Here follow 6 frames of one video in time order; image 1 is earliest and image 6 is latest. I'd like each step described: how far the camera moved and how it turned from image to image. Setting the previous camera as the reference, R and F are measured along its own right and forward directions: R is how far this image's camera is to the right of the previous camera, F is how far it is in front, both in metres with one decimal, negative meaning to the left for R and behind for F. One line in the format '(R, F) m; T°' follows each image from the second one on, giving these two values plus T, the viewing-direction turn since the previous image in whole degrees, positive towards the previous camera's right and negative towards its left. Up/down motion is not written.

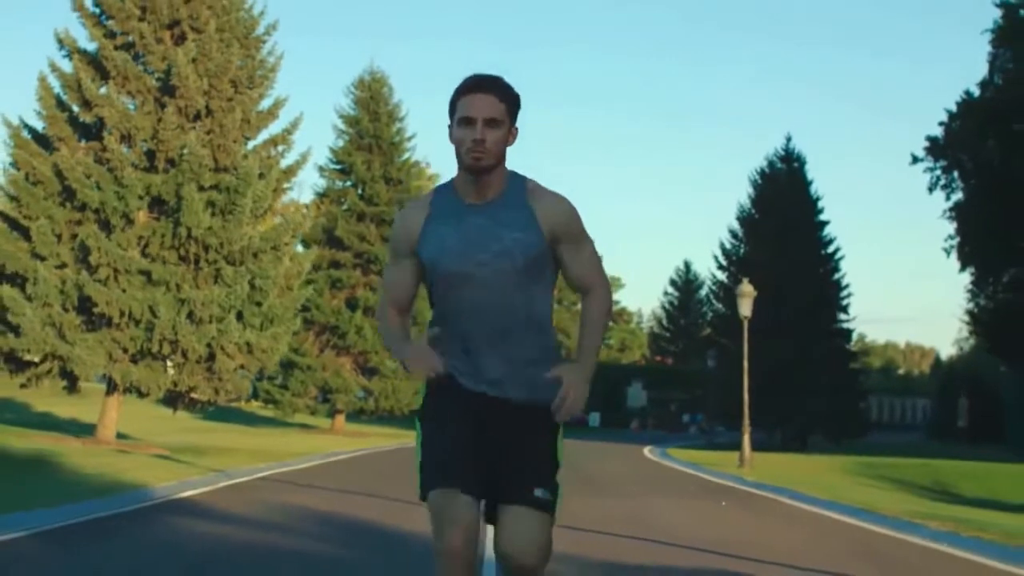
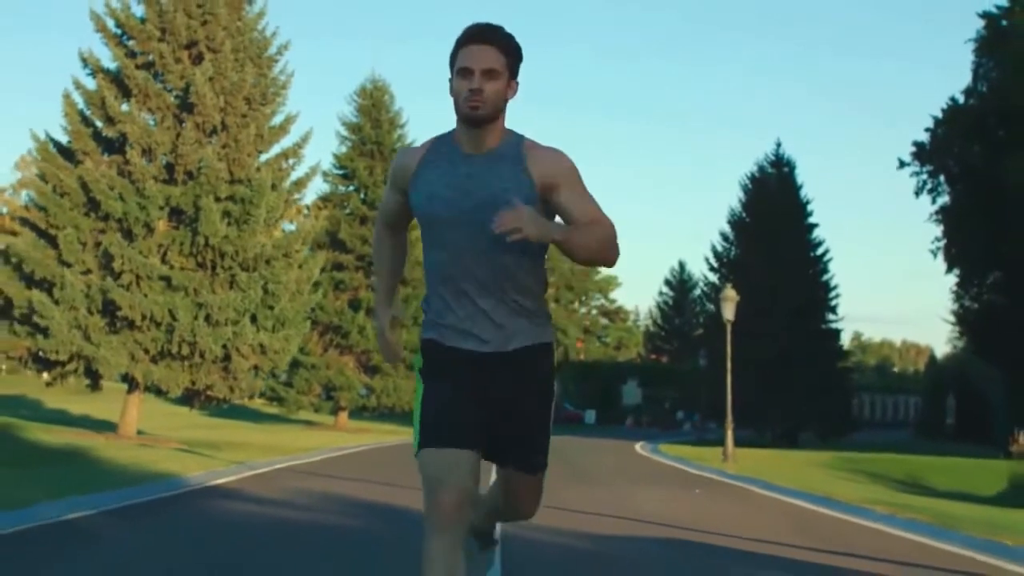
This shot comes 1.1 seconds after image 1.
(0.0, -2.0) m; 0°
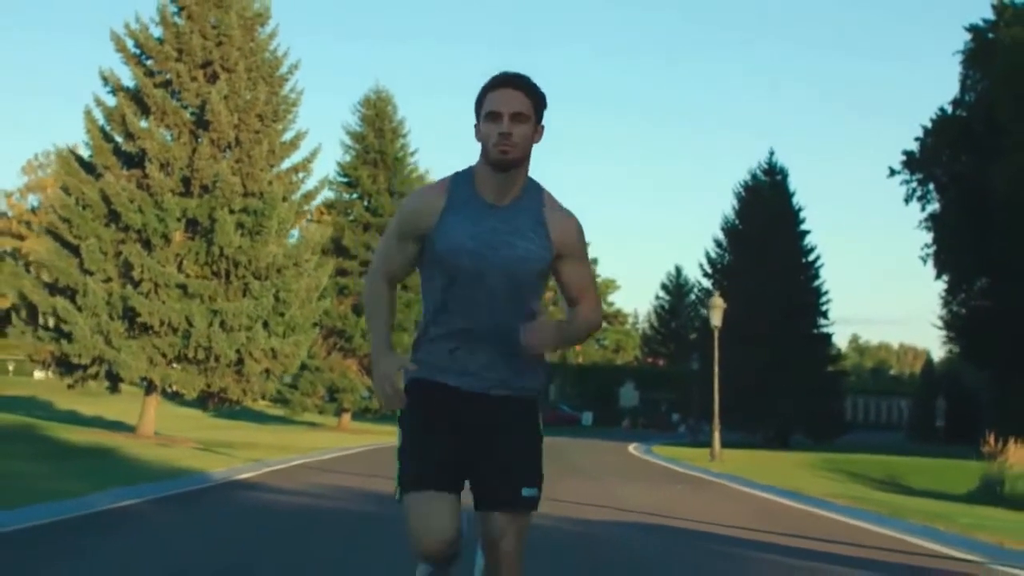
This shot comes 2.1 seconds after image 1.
(0.0, -1.8) m; 0°
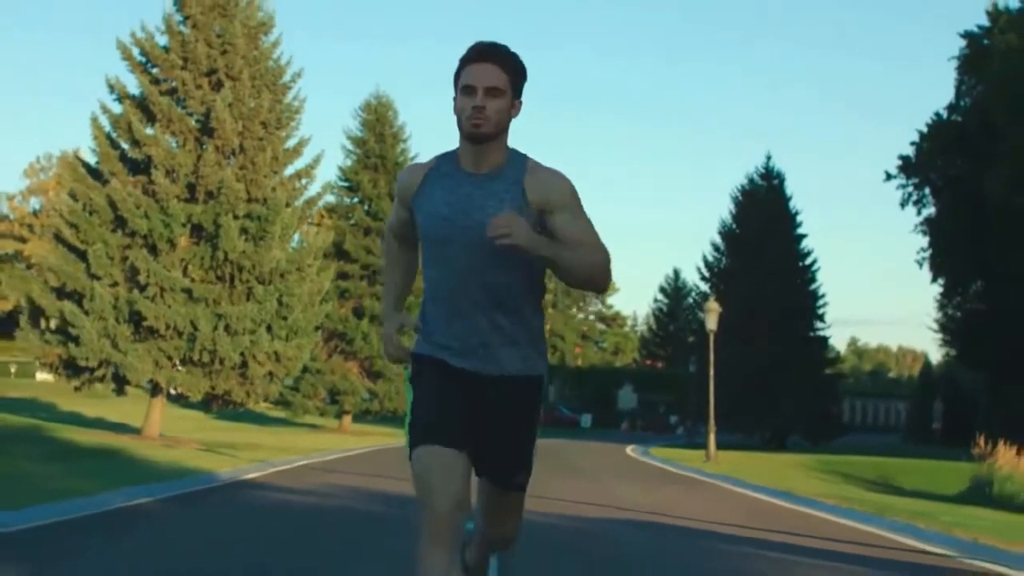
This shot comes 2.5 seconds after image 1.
(0.0, -0.6) m; 0°
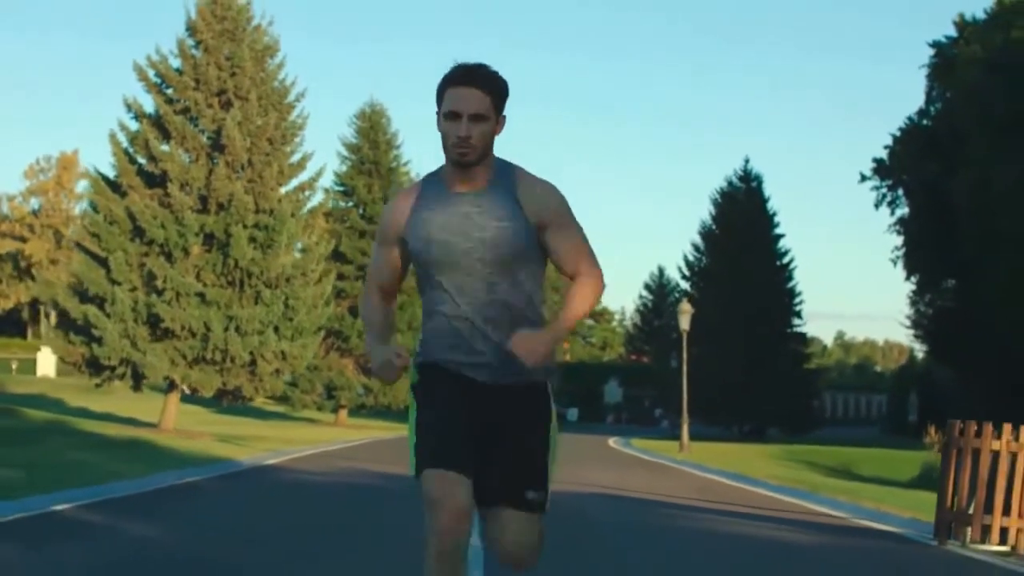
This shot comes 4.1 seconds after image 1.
(0.0, -2.9) m; 0°
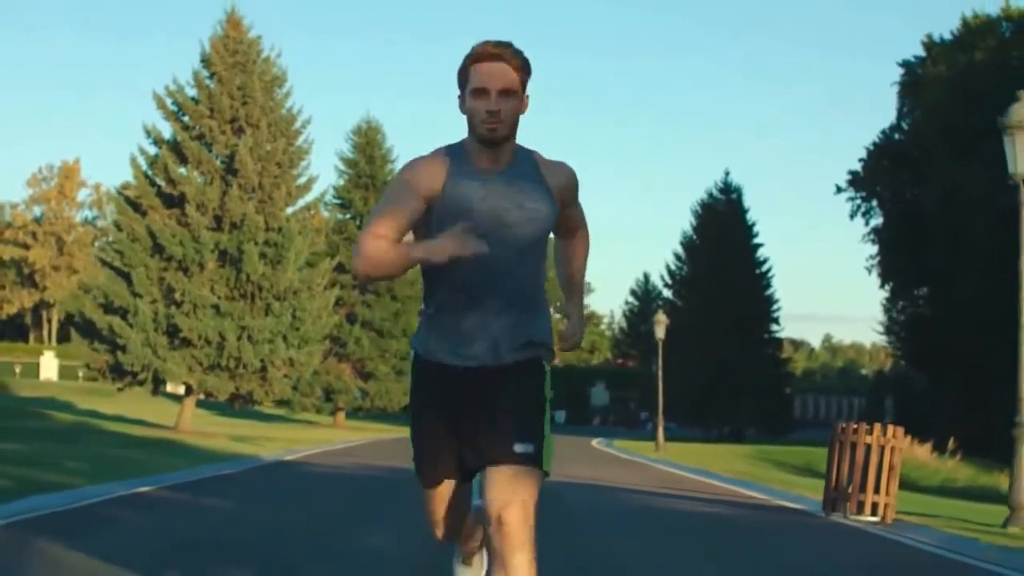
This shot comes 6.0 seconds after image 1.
(0.0, -3.4) m; 0°
